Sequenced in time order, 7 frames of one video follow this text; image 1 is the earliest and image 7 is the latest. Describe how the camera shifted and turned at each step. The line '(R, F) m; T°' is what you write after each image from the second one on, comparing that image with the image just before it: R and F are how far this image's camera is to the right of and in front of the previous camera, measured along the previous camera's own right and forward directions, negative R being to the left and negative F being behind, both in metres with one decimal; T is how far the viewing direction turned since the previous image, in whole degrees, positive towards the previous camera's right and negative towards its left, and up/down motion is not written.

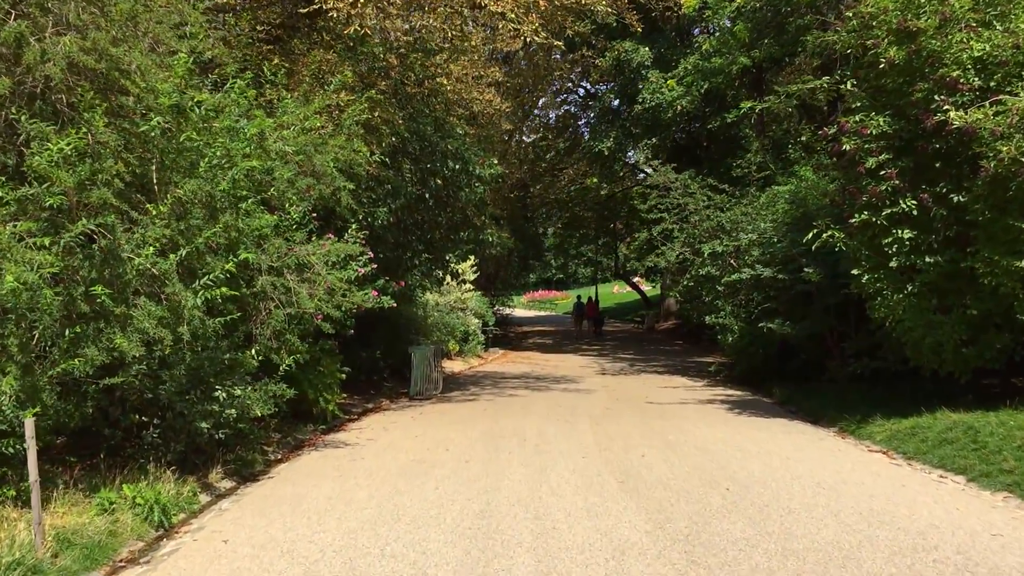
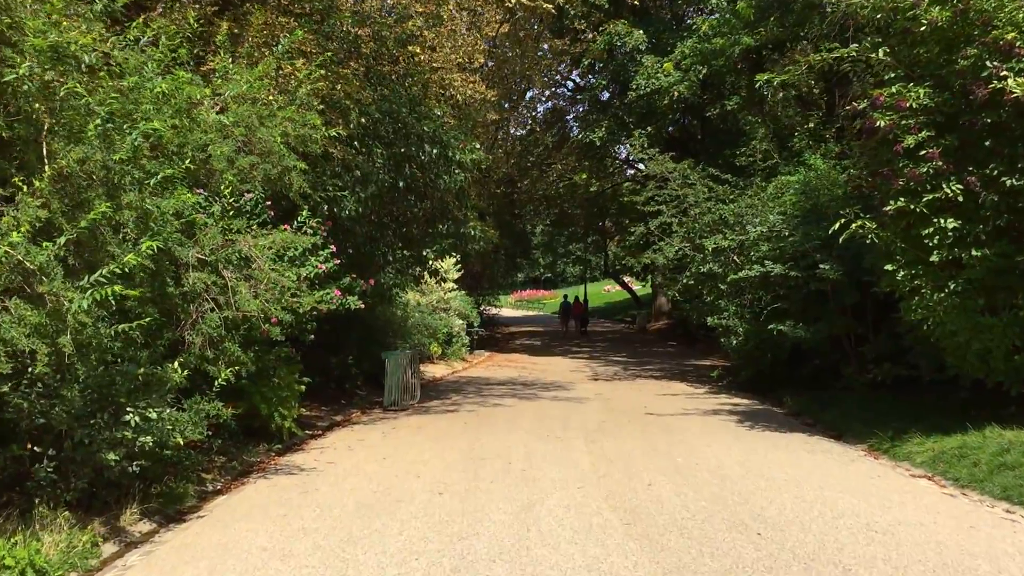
(0.0, +1.4) m; +1°
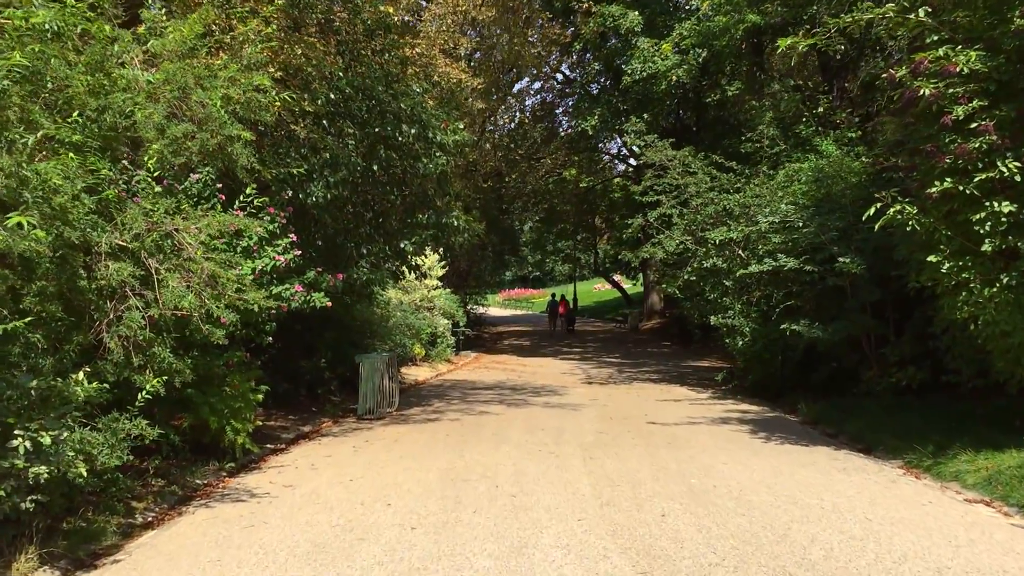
(0.0, +1.2) m; +1°
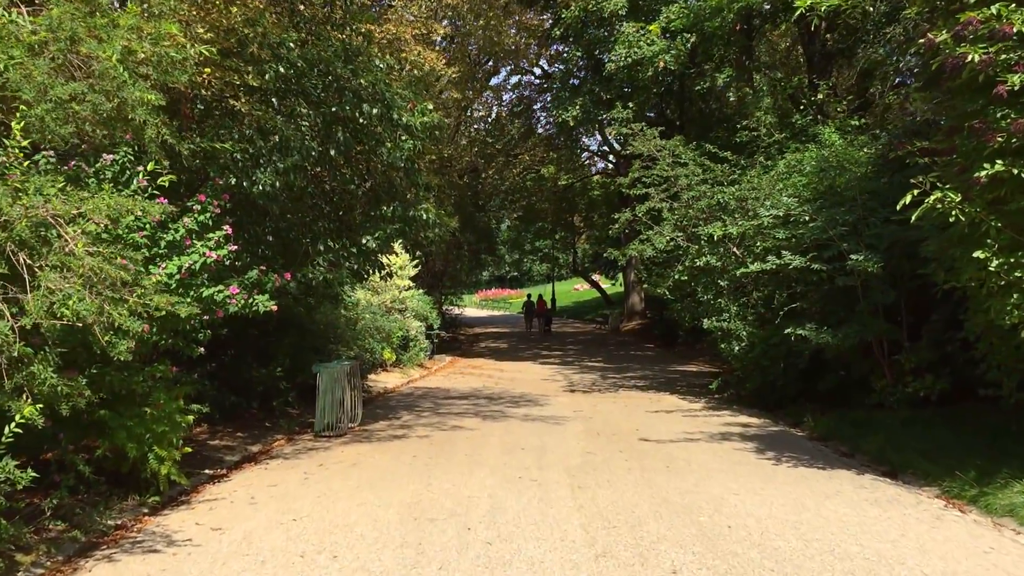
(0.0, +1.2) m; +1°
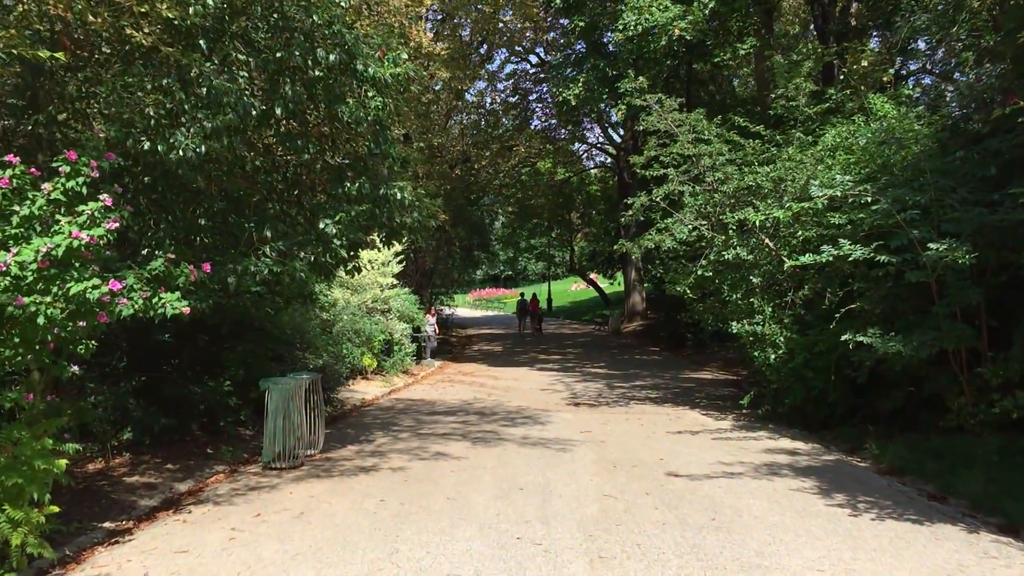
(0.0, +2.0) m; 0°
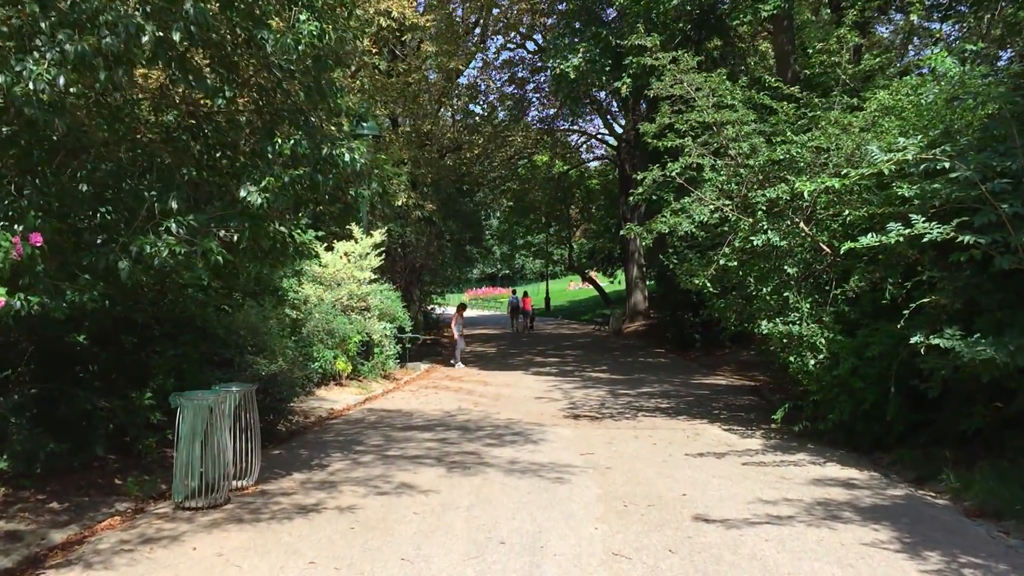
(+0.1, +1.9) m; 0°
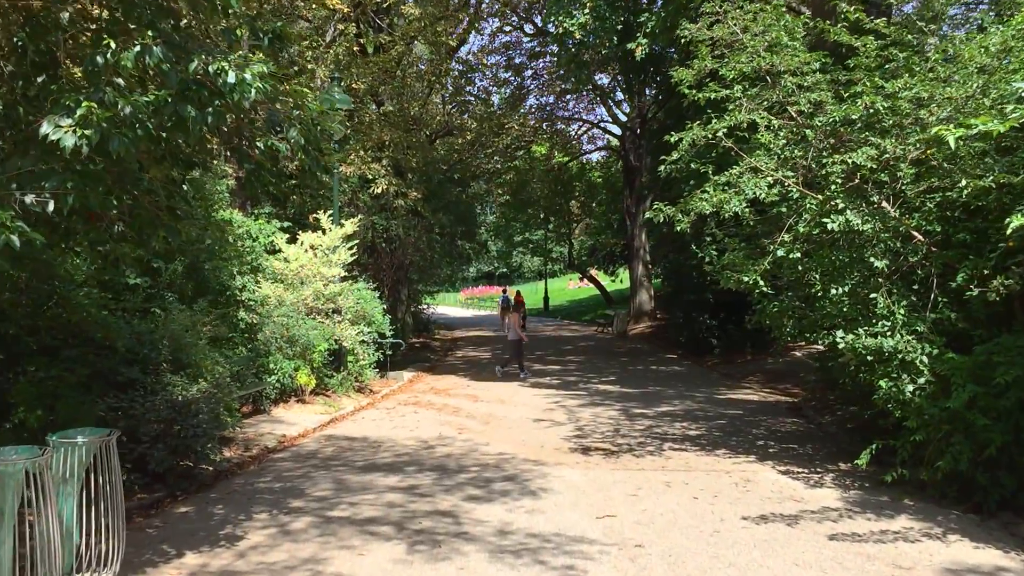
(+0.1, +2.4) m; 0°
